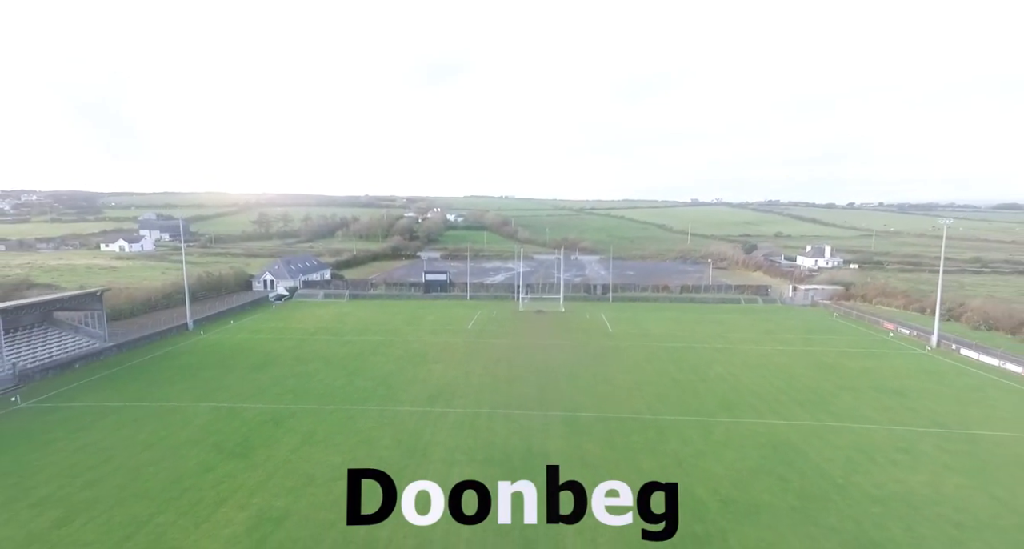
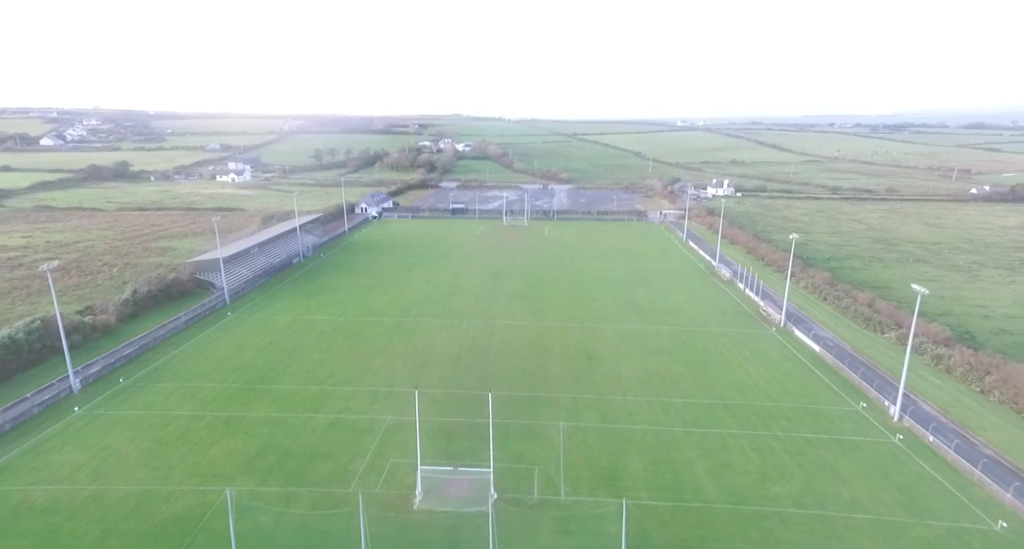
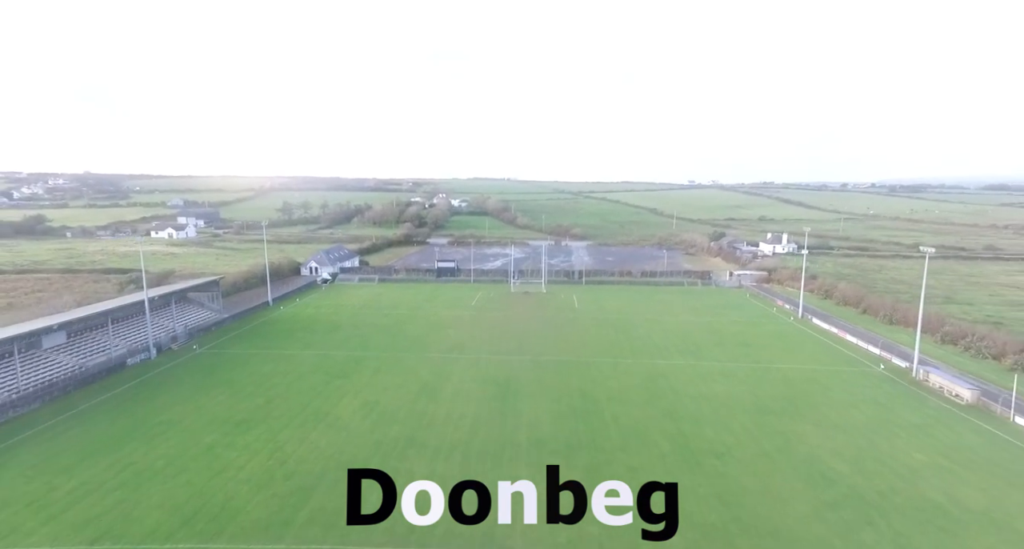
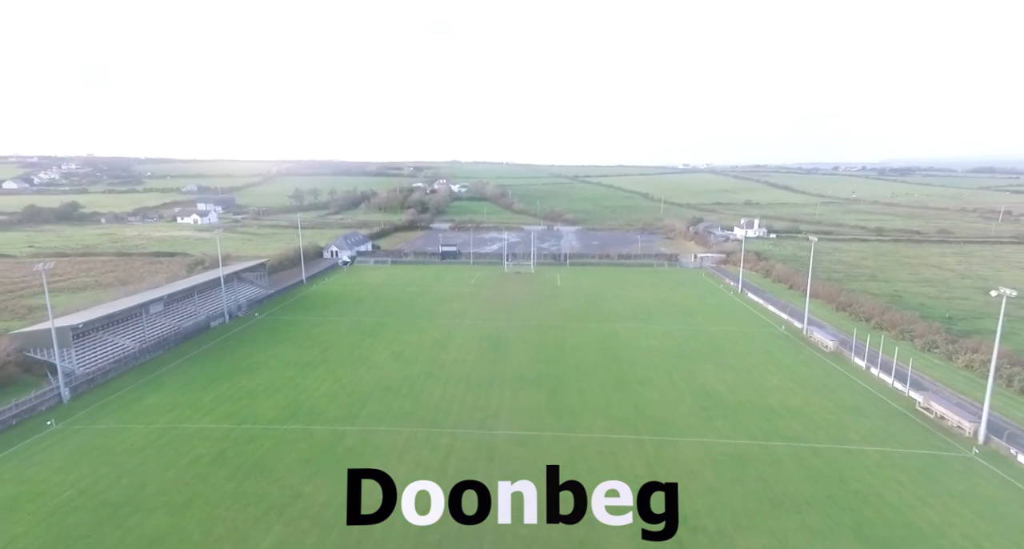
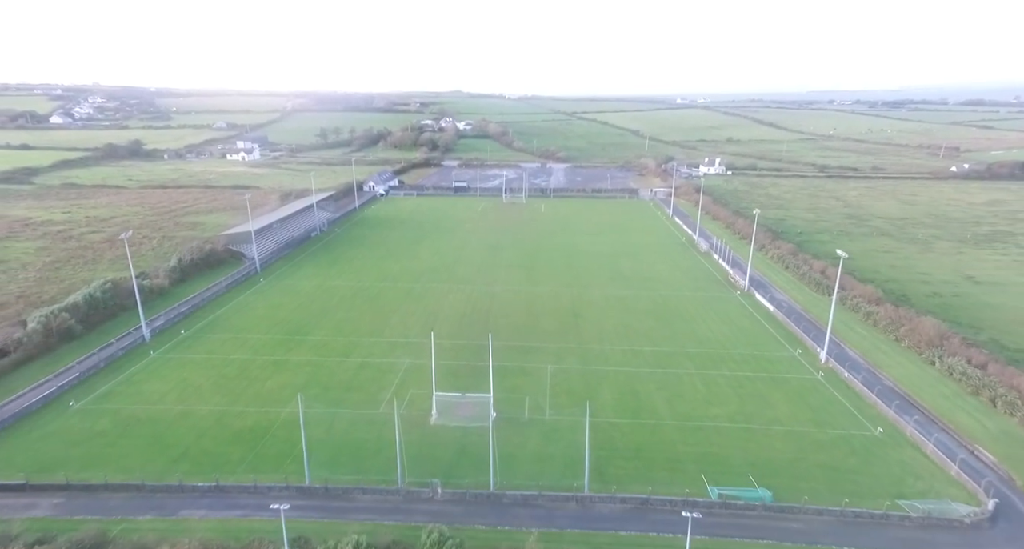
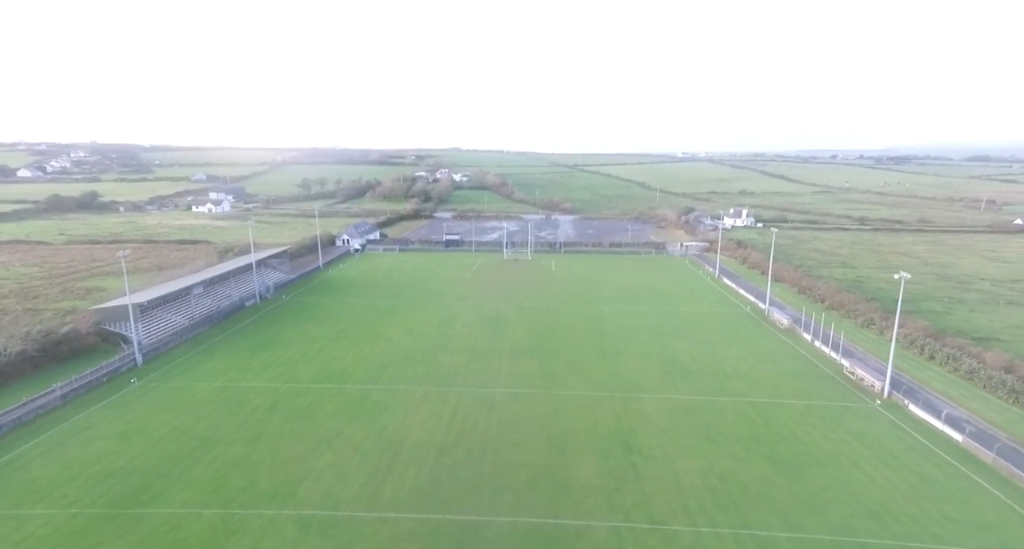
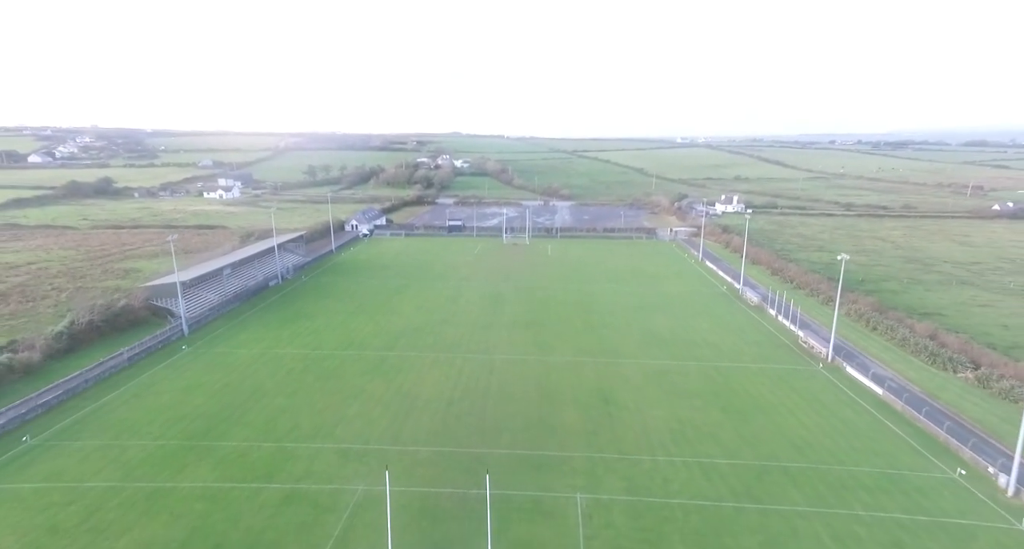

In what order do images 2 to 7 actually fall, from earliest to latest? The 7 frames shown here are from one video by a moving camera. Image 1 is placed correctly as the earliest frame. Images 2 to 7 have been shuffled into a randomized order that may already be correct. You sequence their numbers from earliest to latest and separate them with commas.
3, 4, 6, 7, 2, 5
